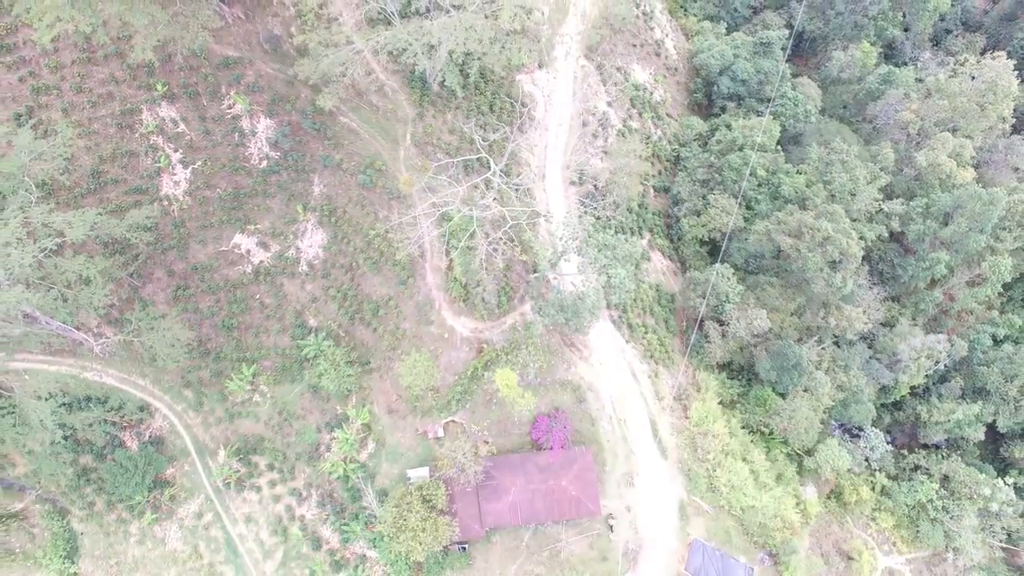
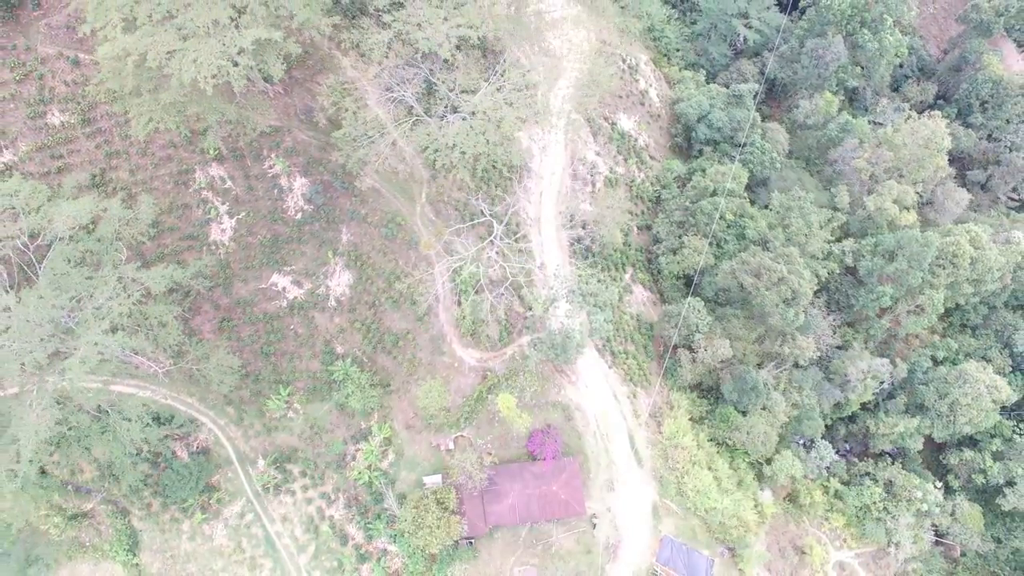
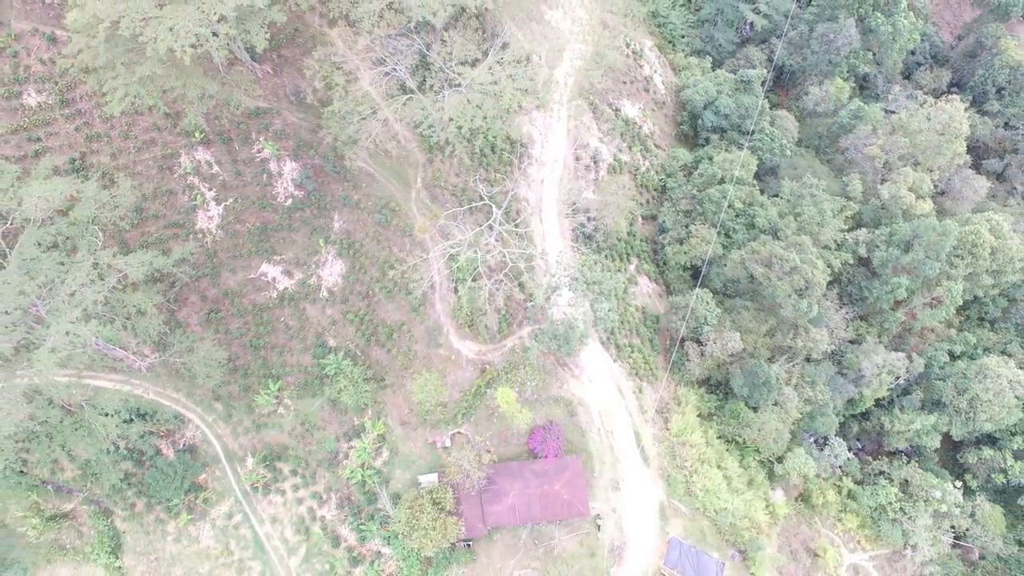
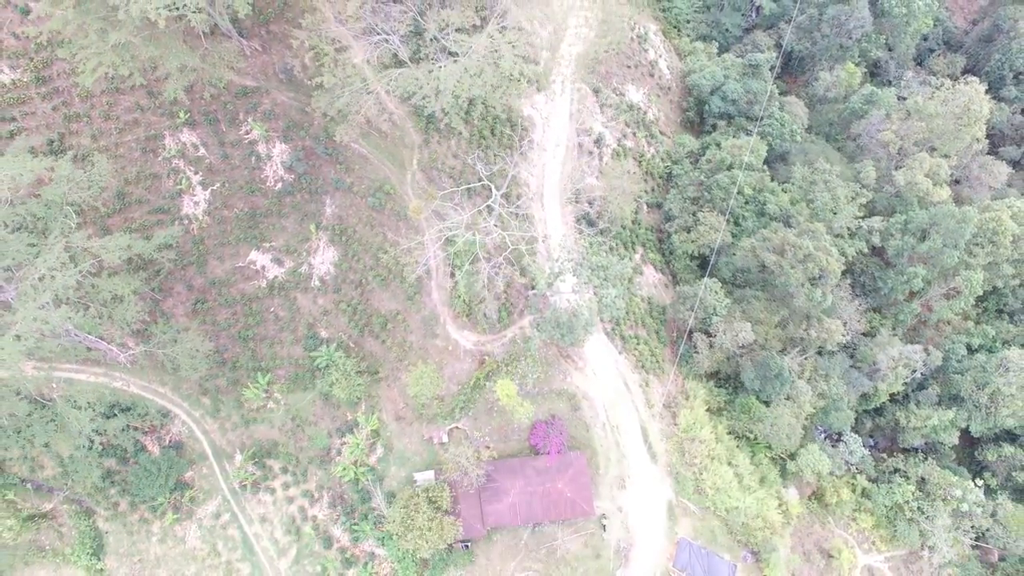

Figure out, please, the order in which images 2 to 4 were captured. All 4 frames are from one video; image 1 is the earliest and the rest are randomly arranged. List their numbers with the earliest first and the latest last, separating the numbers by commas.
4, 3, 2
